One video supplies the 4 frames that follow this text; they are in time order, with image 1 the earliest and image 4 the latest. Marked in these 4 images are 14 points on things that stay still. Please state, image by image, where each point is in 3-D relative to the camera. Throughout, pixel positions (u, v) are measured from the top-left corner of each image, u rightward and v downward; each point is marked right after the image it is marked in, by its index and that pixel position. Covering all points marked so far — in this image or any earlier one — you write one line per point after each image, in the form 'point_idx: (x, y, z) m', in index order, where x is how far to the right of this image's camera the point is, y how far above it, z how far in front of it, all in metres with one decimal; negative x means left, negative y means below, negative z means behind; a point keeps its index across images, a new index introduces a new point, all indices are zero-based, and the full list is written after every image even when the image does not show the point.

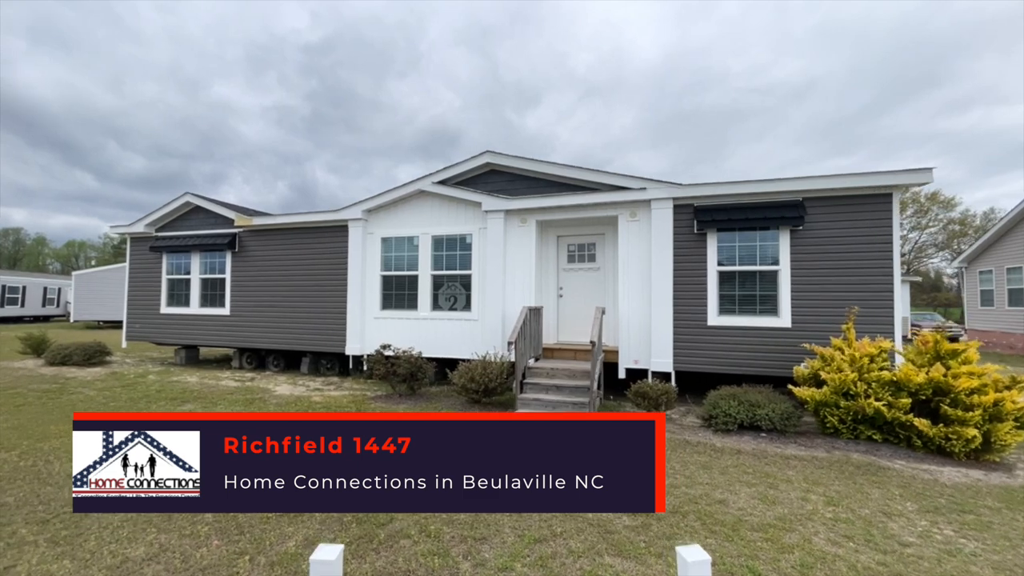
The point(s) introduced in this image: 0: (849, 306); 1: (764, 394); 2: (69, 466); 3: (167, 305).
0: (+5.5, -0.3, +6.8) m
1: (+3.6, -1.5, +6.2) m
2: (-4.9, -2.0, +4.8) m
3: (-9.5, -0.5, +11.9) m
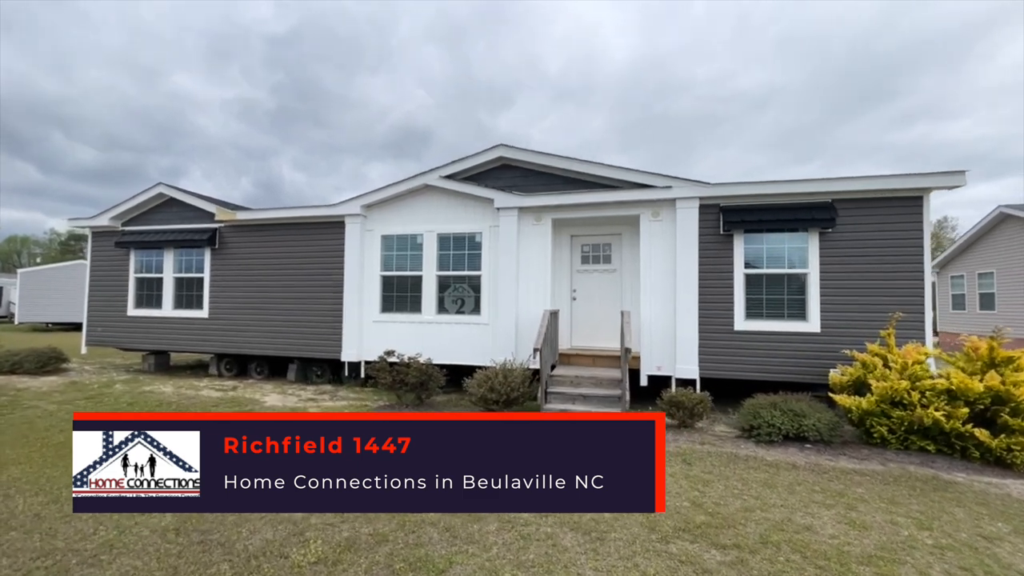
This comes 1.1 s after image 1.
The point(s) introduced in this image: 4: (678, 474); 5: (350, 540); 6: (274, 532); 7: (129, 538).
0: (+5.9, -0.4, +6.7) m
1: (+4.0, -1.6, +5.9) m
2: (-4.4, -2.0, +4.0) m
3: (-9.4, -0.5, +10.8) m
4: (+1.8, -2.0, +4.8) m
5: (-1.3, -2.0, +3.4) m
6: (-1.9, -2.0, +3.5) m
7: (-3.0, -1.9, +3.4) m
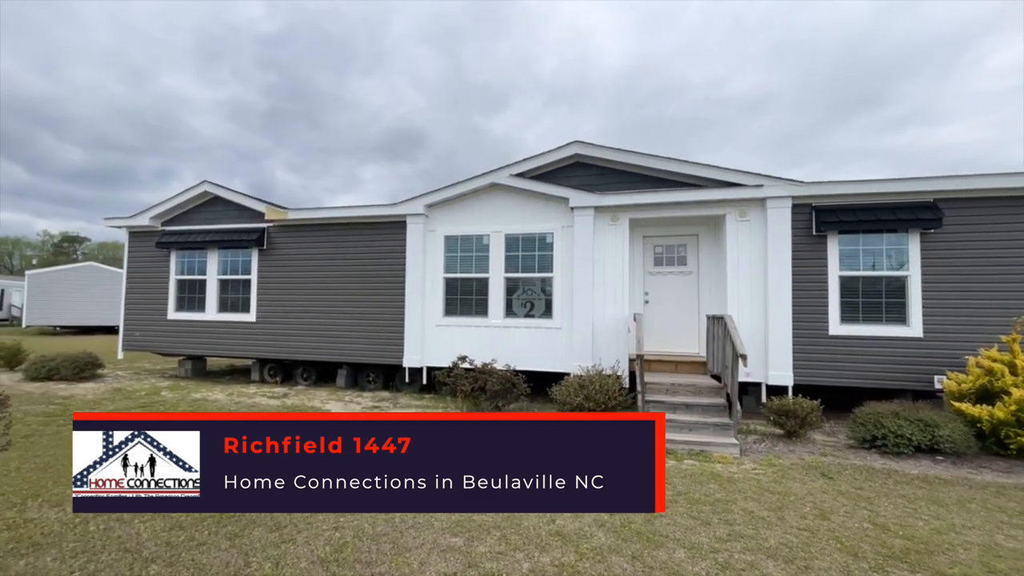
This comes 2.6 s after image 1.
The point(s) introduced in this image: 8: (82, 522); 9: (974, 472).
0: (+7.3, -0.4, +6.4) m
1: (+5.4, -1.6, +5.6) m
2: (-2.9, -2.0, +3.6) m
3: (-8.0, -0.5, +10.4) m
4: (+3.2, -2.1, +4.4) m
5: (+0.2, -2.0, +3.0) m
6: (-0.5, -2.0, +3.1) m
7: (-1.5, -2.0, +3.0) m
8: (-3.6, -2.0, +3.6) m
9: (+5.3, -2.1, +4.9) m
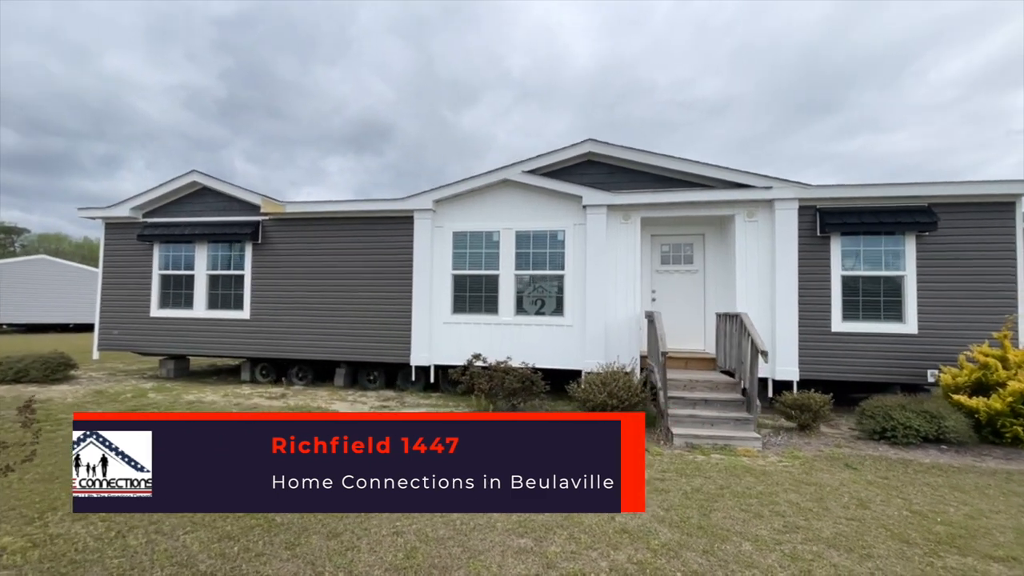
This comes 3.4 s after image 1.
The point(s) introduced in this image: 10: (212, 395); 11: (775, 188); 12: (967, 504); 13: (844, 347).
0: (+7.6, -0.4, +6.9) m
1: (+5.8, -1.6, +5.9) m
2: (-2.4, -2.0, +3.4) m
3: (-7.9, -0.4, +9.8) m
4: (+3.7, -2.1, +4.7) m
5: (+0.7, -2.0, +3.0) m
6: (+0.1, -2.0, +3.1) m
7: (-1.0, -1.9, +2.9) m
8: (-3.1, -1.9, +3.4) m
9: (+5.7, -2.1, +5.3) m
10: (-5.9, -2.1, +8.5) m
11: (+4.5, +1.7, +7.5) m
12: (+4.3, -2.0, +4.1) m
13: (+5.6, -1.0, +7.3) m
